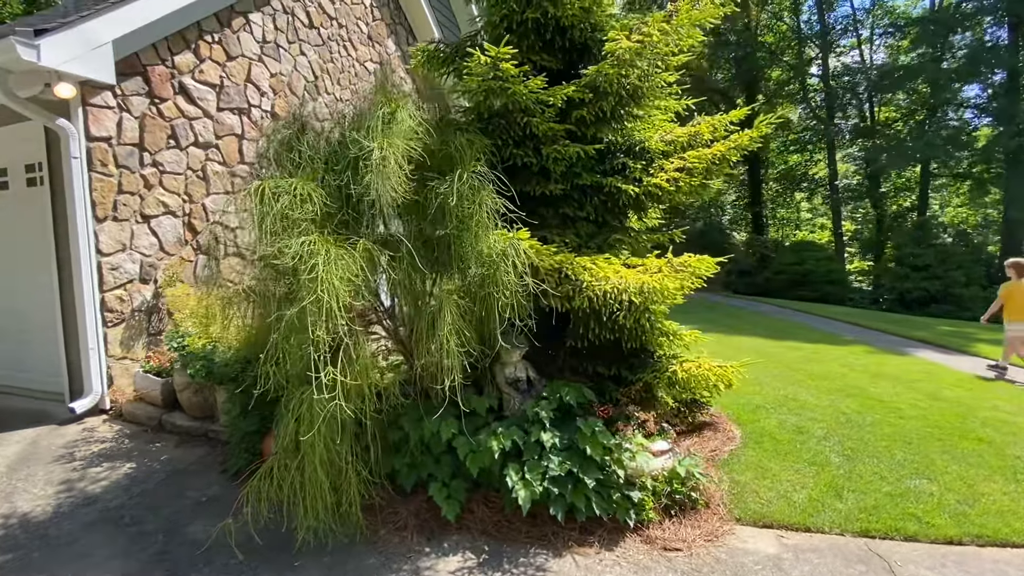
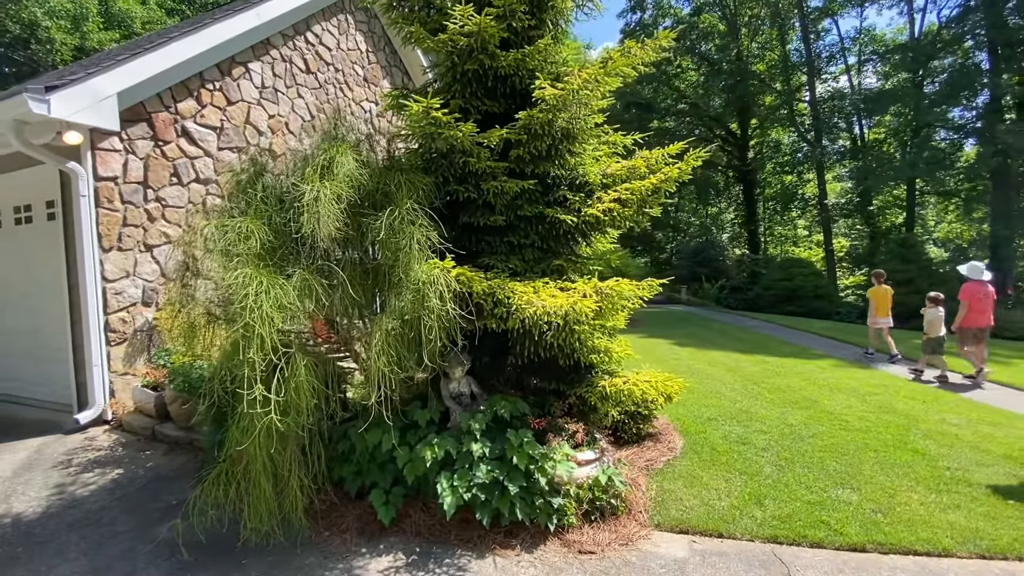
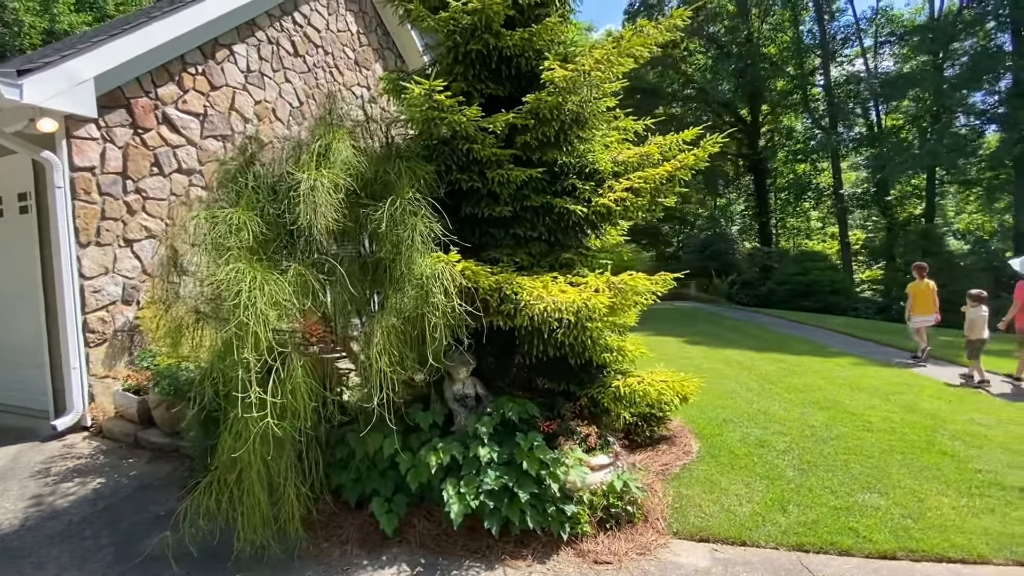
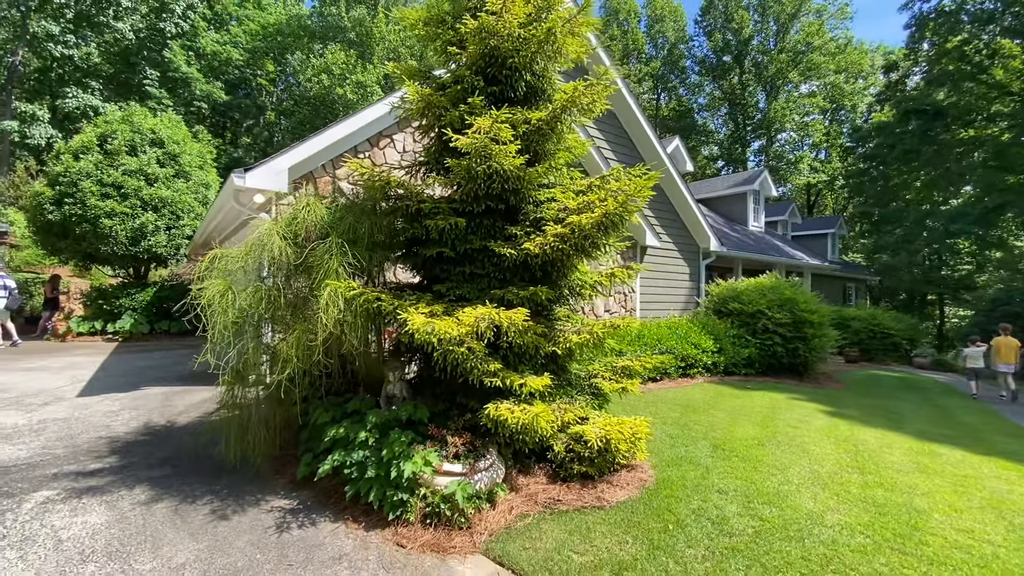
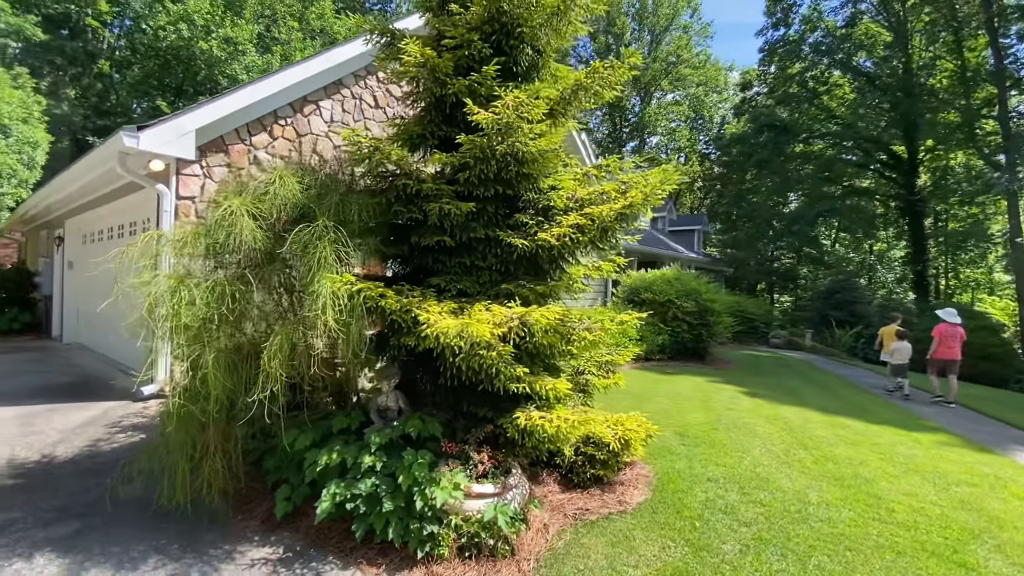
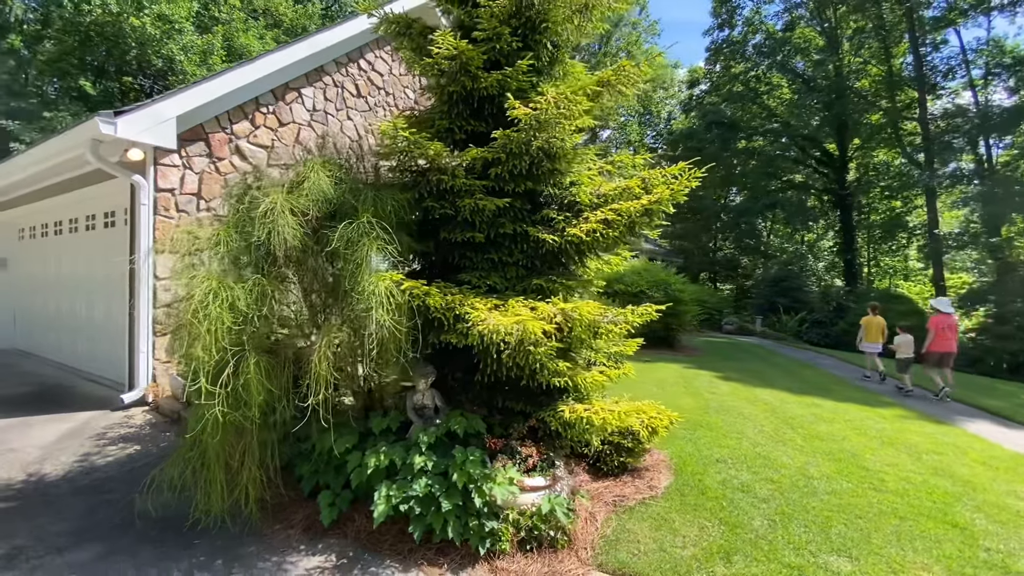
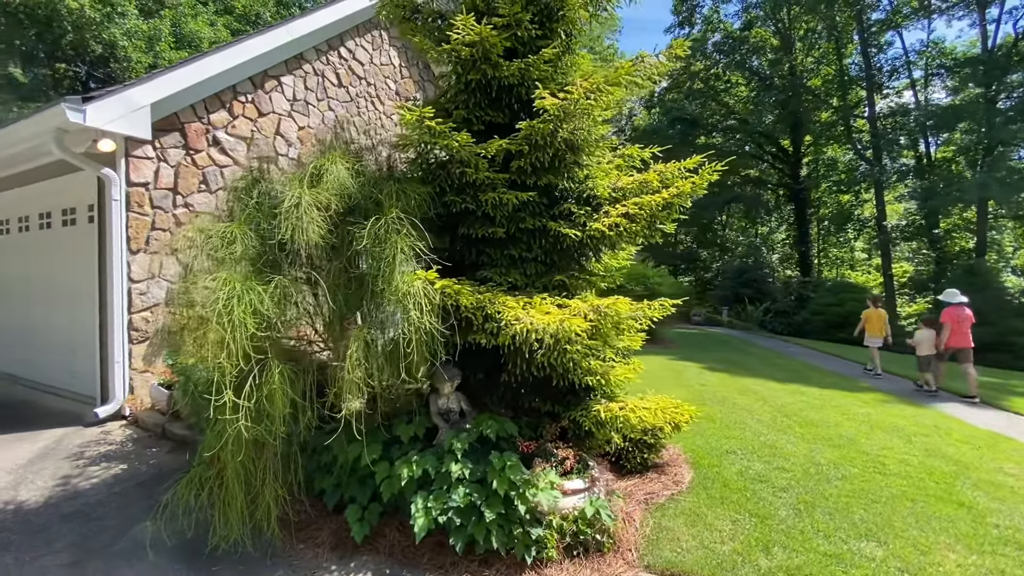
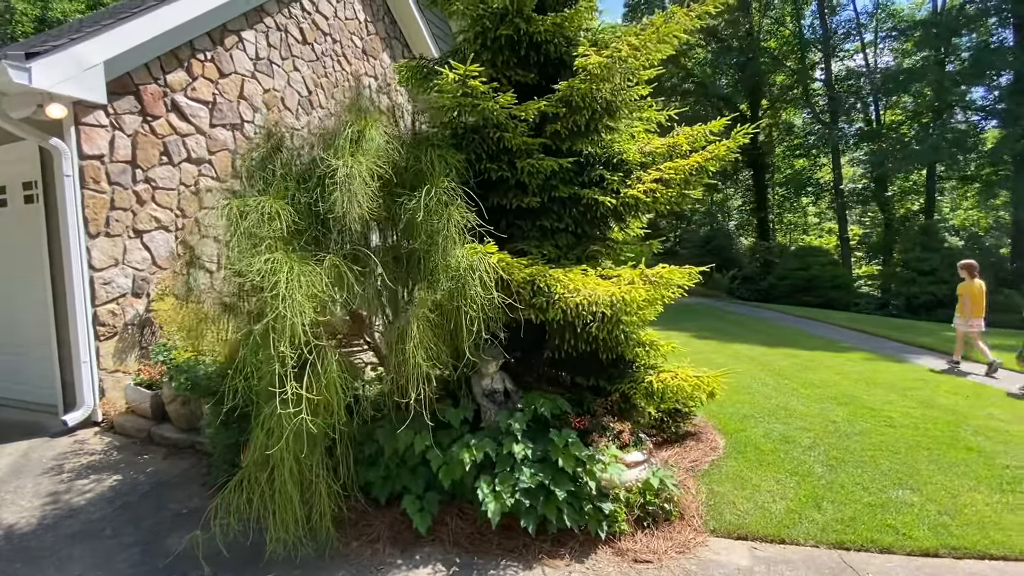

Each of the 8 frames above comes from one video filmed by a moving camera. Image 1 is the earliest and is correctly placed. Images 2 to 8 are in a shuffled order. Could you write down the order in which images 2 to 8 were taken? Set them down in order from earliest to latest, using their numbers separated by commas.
8, 3, 2, 7, 6, 5, 4
